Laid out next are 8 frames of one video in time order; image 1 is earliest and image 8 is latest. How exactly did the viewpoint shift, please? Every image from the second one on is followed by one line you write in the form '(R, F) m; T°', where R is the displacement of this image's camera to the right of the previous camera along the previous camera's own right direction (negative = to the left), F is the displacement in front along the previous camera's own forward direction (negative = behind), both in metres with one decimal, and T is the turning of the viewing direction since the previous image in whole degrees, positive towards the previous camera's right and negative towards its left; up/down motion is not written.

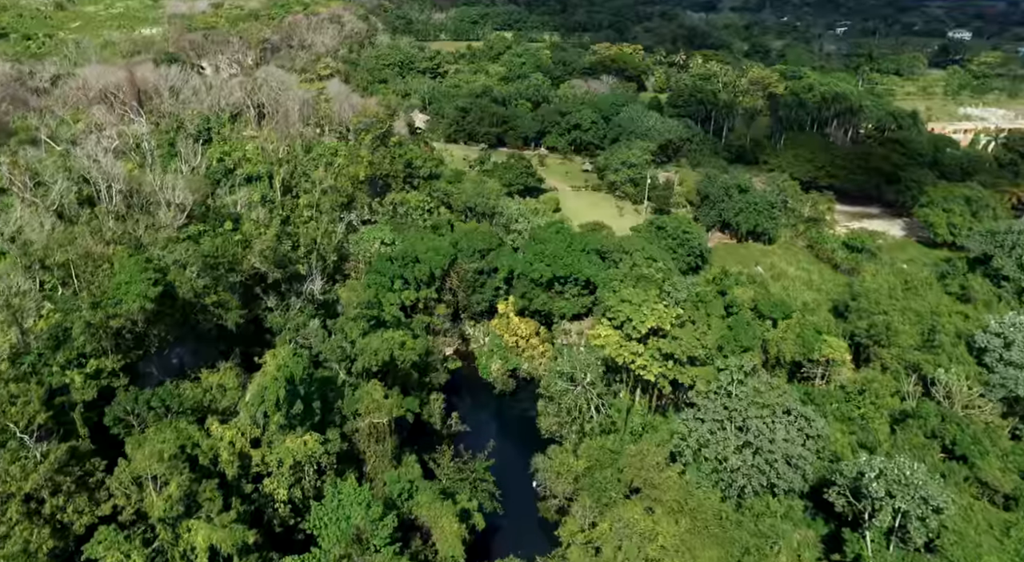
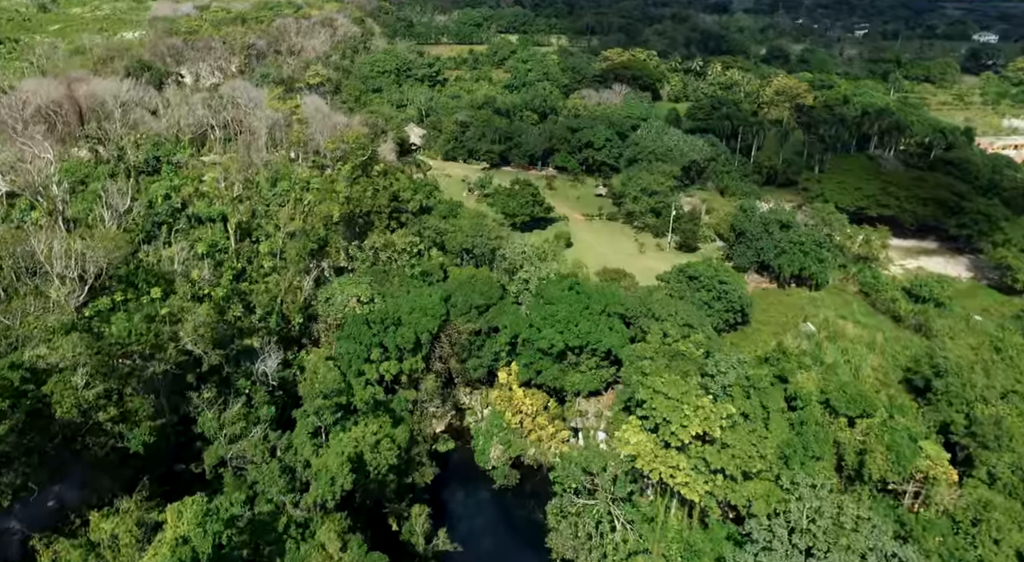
(+0.1, +8.3) m; 0°
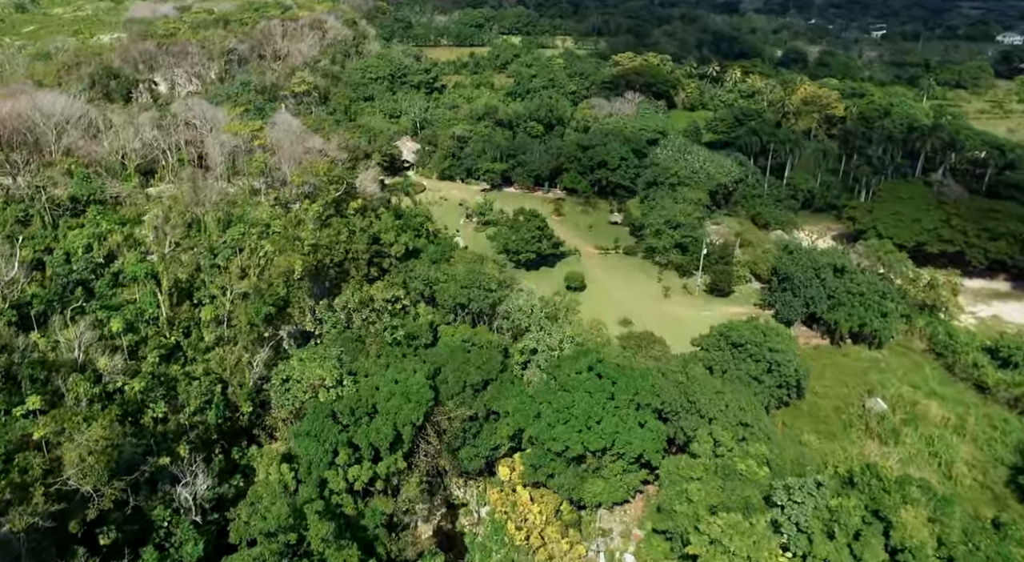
(-0.1, +8.1) m; 0°
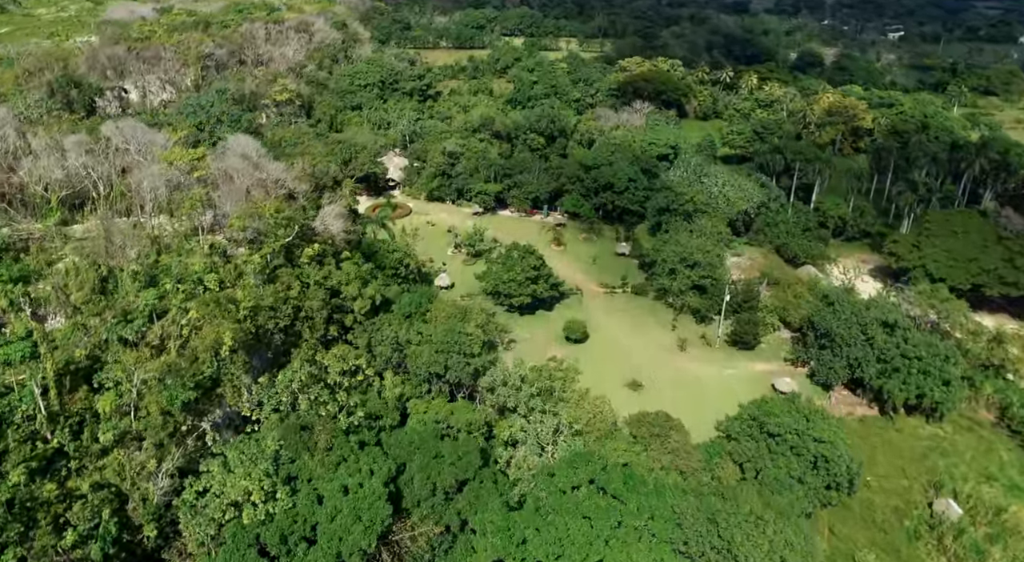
(+0.9, +6.8) m; 0°
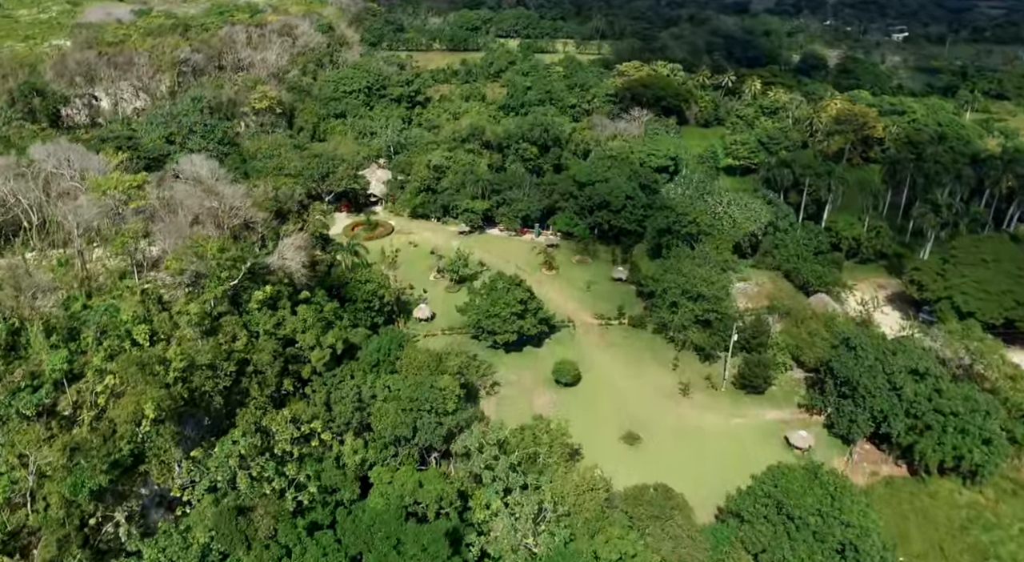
(+0.8, +4.2) m; 0°
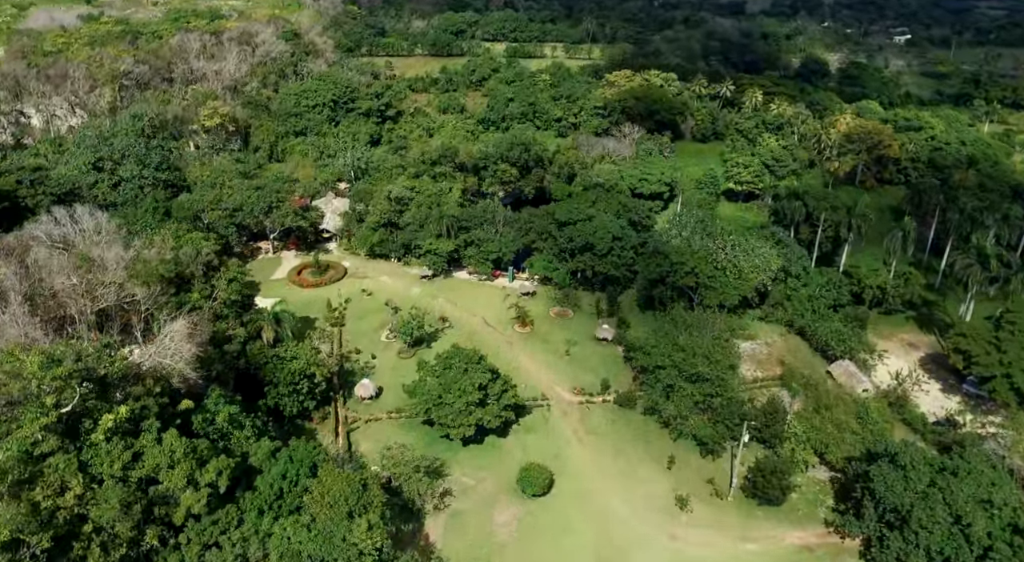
(+1.7, +7.6) m; 0°
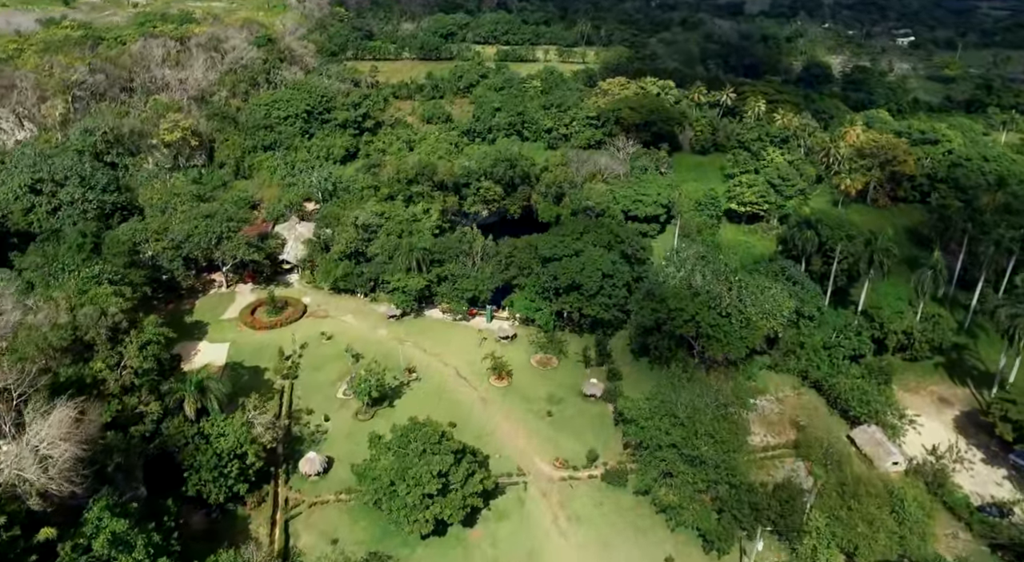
(+1.2, +5.3) m; 0°
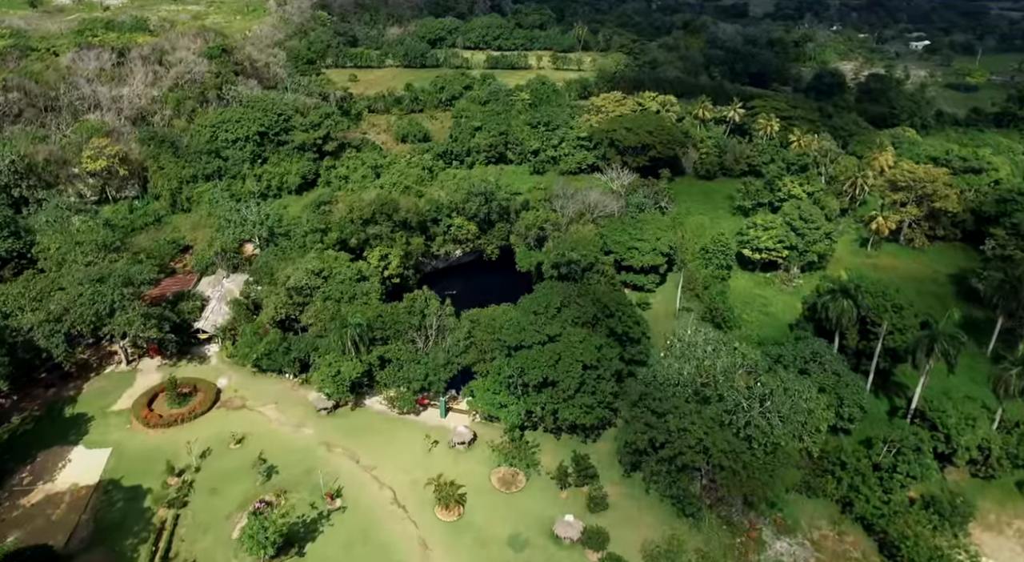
(+2.0, +9.0) m; 0°
